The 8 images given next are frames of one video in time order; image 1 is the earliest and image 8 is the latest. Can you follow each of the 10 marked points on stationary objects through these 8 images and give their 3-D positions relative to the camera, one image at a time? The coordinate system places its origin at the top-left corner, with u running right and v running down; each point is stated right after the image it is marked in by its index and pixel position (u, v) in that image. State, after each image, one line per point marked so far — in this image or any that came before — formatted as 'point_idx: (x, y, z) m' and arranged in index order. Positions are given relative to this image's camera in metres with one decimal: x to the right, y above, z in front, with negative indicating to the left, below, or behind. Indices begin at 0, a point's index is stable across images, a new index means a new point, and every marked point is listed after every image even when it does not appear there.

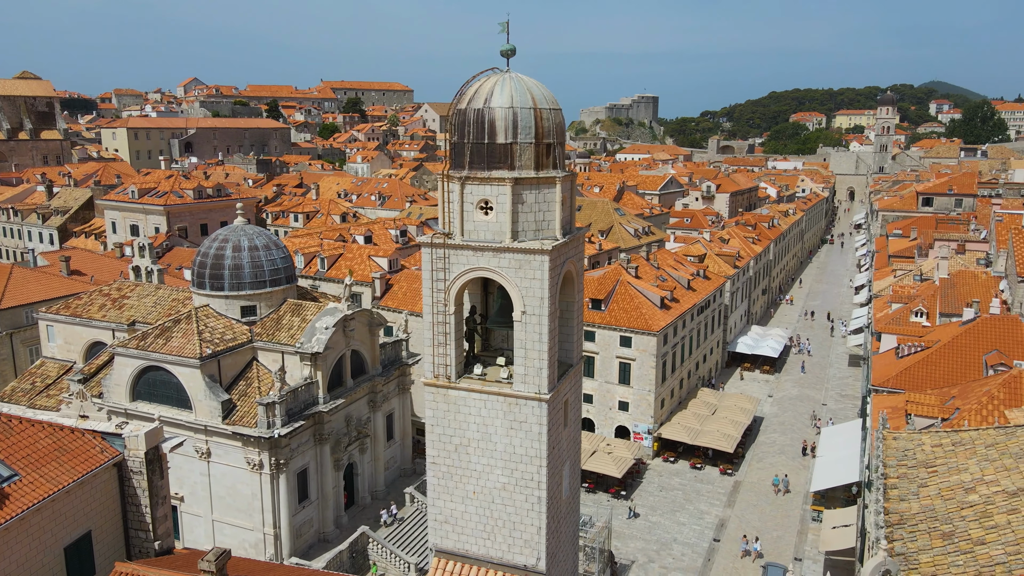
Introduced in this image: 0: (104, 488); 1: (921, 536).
0: (-9.4, -4.6, +16.8) m
1: (+8.6, -5.2, +15.3) m
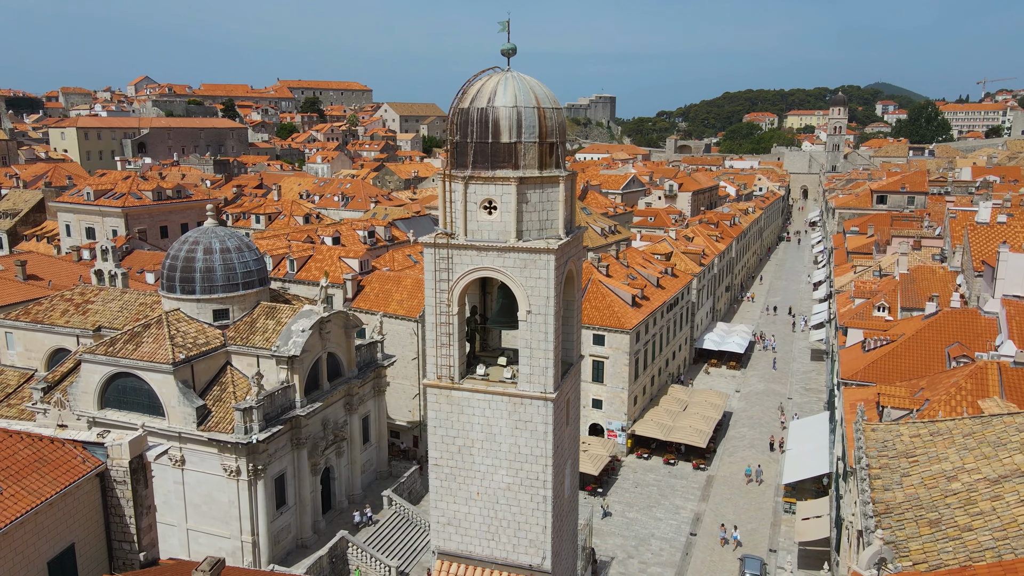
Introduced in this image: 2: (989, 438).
0: (-9.4, -4.7, +16.2) m
1: (+8.5, -5.1, +15.7) m
2: (+11.7, -3.7, +17.9) m
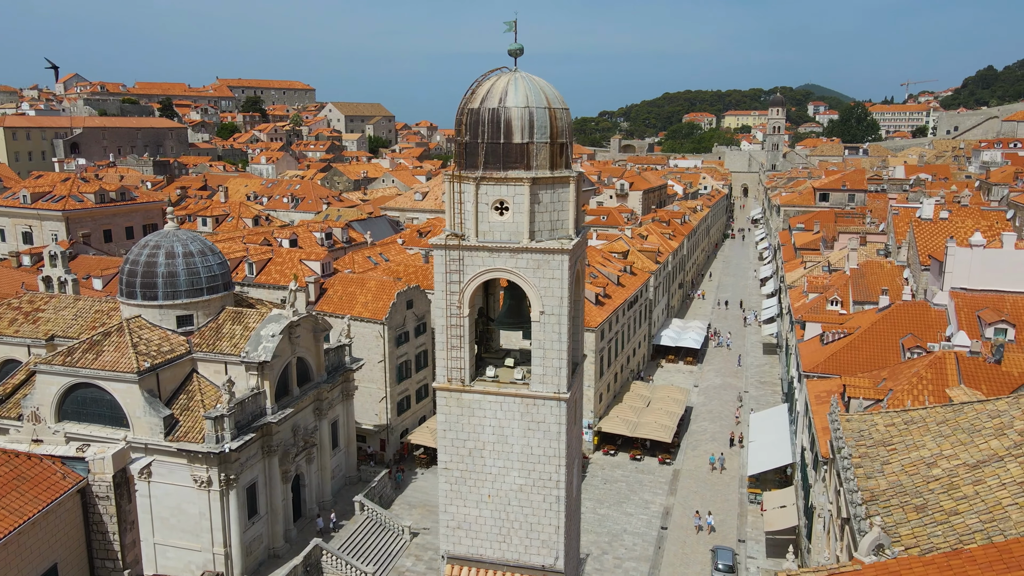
0: (-9.4, -4.9, +15.5) m
1: (+8.6, -5.0, +16.3) m
2: (+11.5, -3.5, +18.7) m
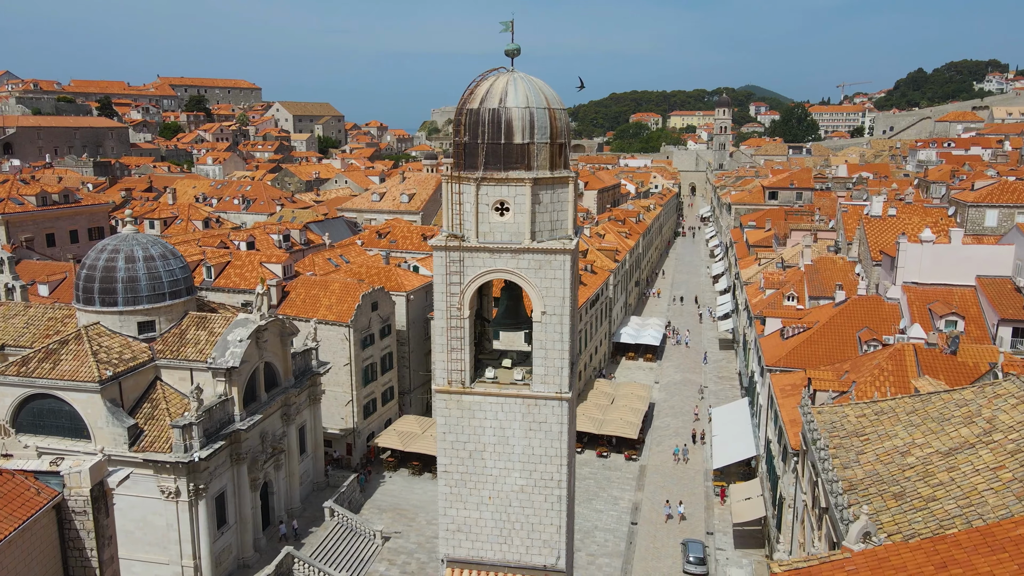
0: (-9.5, -5.0, +14.9) m
1: (+8.4, -4.9, +16.8) m
2: (+11.1, -3.3, +19.4) m
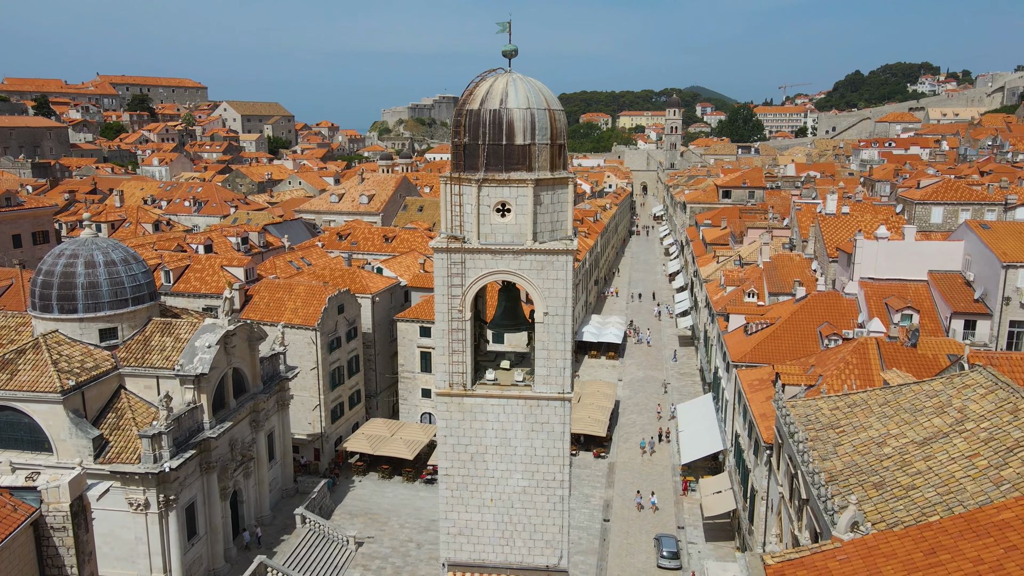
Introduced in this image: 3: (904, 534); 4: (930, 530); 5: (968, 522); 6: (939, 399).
0: (-9.6, -5.2, +14.2) m
1: (+8.2, -4.8, +17.3) m
2: (+10.8, -3.2, +20.1) m
3: (+7.6, -4.8, +14.1) m
4: (+8.0, -4.6, +14.0) m
5: (+8.6, -4.4, +13.7) m
6: (+11.4, -2.9, +19.4) m
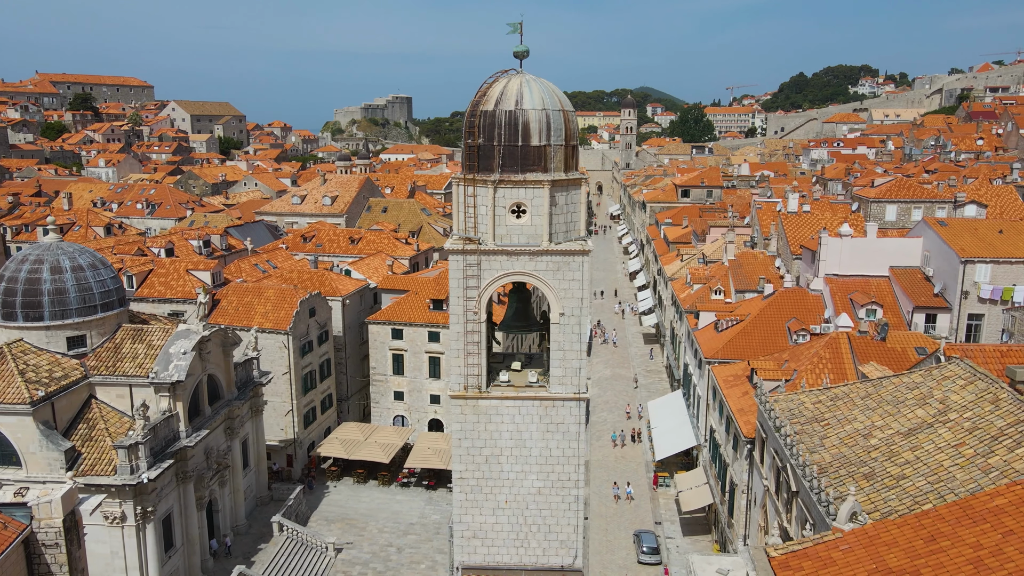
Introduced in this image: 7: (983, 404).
0: (-9.3, -5.3, +13.6) m
1: (+8.2, -4.7, +17.8) m
2: (+10.6, -3.1, +20.7) m
3: (+7.8, -4.7, +14.6) m
4: (+8.2, -4.5, +14.4) m
5: (+8.8, -4.3, +14.2) m
6: (+11.2, -2.8, +20.1) m
7: (+11.6, -2.9, +17.9) m
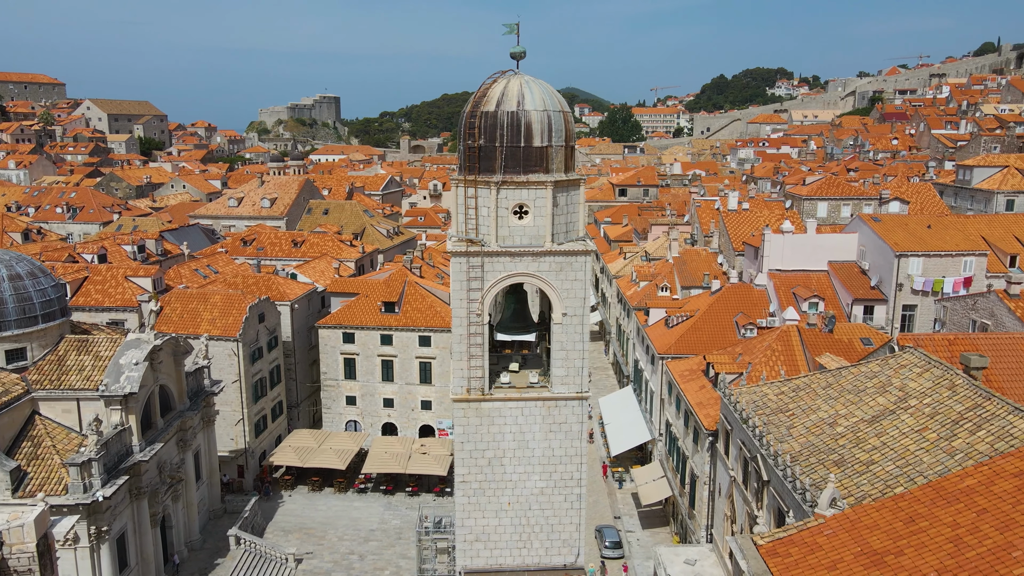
0: (-9.3, -5.5, +12.8) m
1: (+7.8, -4.5, +18.5) m
2: (+9.9, -2.9, +21.6) m
3: (+7.7, -4.6, +15.3) m
4: (+8.1, -4.4, +15.2) m
5: (+8.7, -4.1, +15.0) m
6: (+10.6, -2.6, +21.1) m
7: (+11.1, -2.7, +18.9) m
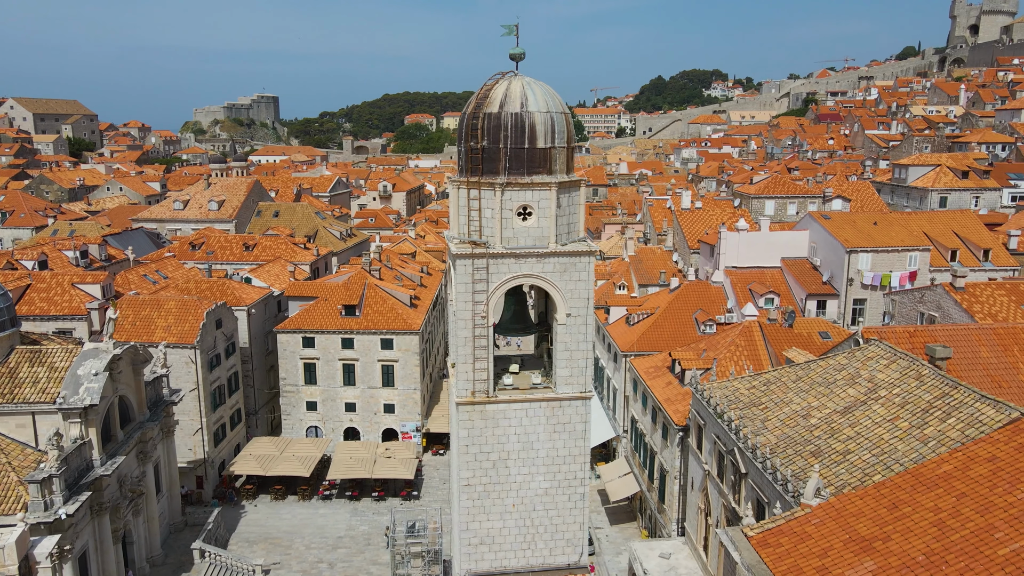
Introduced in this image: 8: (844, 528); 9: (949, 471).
0: (-9.1, -5.7, +12.1) m
1: (+7.5, -4.5, +19.1) m
2: (+9.3, -2.8, +22.3) m
3: (+7.6, -4.5, +15.8) m
4: (+8.0, -4.3, +15.8) m
5: (+8.6, -4.0, +15.6) m
6: (+10.0, -2.5, +21.8) m
7: (+10.7, -2.5, +19.7) m
8: (+6.8, -4.9, +14.9) m
9: (+9.1, -3.8, +15.3) m
